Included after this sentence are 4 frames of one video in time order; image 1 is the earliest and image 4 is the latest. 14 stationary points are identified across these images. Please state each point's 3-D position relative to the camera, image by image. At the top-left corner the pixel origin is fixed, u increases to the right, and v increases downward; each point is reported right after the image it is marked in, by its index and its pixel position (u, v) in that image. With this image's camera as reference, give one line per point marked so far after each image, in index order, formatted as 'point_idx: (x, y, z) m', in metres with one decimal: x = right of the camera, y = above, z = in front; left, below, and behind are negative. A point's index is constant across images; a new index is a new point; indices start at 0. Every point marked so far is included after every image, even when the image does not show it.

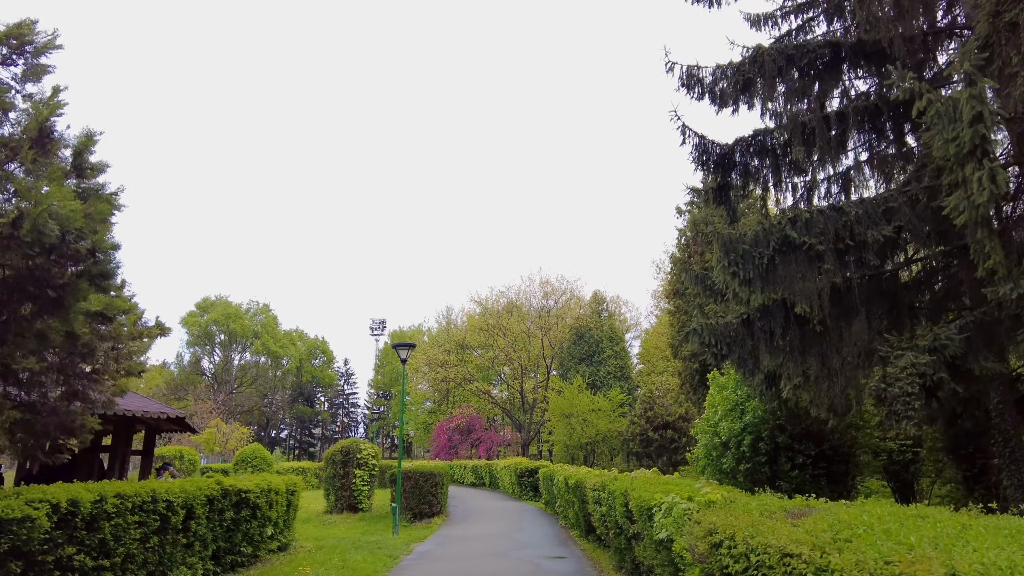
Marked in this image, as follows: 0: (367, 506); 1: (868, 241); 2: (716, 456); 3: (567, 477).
0: (-4.2, -6.3, +19.9) m
1: (+4.2, +0.6, +8.1) m
2: (+3.8, -3.2, +12.9) m
3: (+1.1, -3.8, +13.8) m
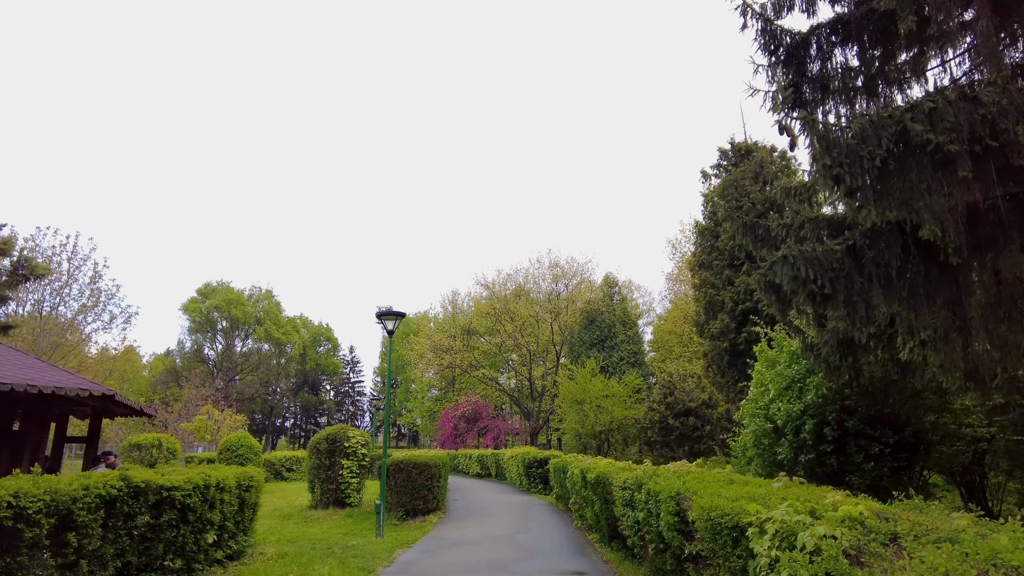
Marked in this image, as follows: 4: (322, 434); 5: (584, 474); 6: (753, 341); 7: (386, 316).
0: (-4.0, -5.5, +17.7) m
1: (+4.2, +1.2, +5.7) m
2: (+3.9, -2.4, +10.6) m
3: (+1.2, -3.1, +11.6) m
4: (-4.9, -3.8, +17.9) m
5: (+1.2, -3.2, +11.8) m
6: (+6.9, -1.5, +19.8) m
7: (-2.4, -0.5, +13.0) m
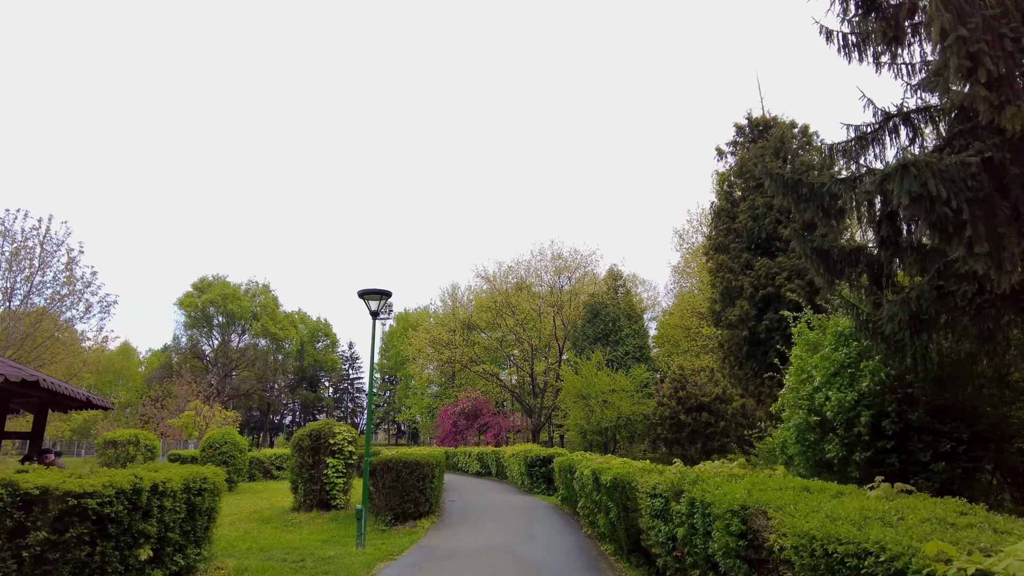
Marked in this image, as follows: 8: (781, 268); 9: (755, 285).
0: (-4.0, -5.0, +16.2) m
1: (+4.2, +1.6, +4.1) m
2: (+3.9, -2.0, +9.0) m
3: (+1.2, -2.7, +10.0) m
4: (-4.9, -3.4, +16.4) m
5: (+1.2, -2.8, +10.2) m
6: (+7.0, -1.1, +18.2) m
7: (-2.4, -0.1, +11.4) m
8: (+7.1, +0.6, +18.4) m
9: (+6.7, +0.1, +18.9) m
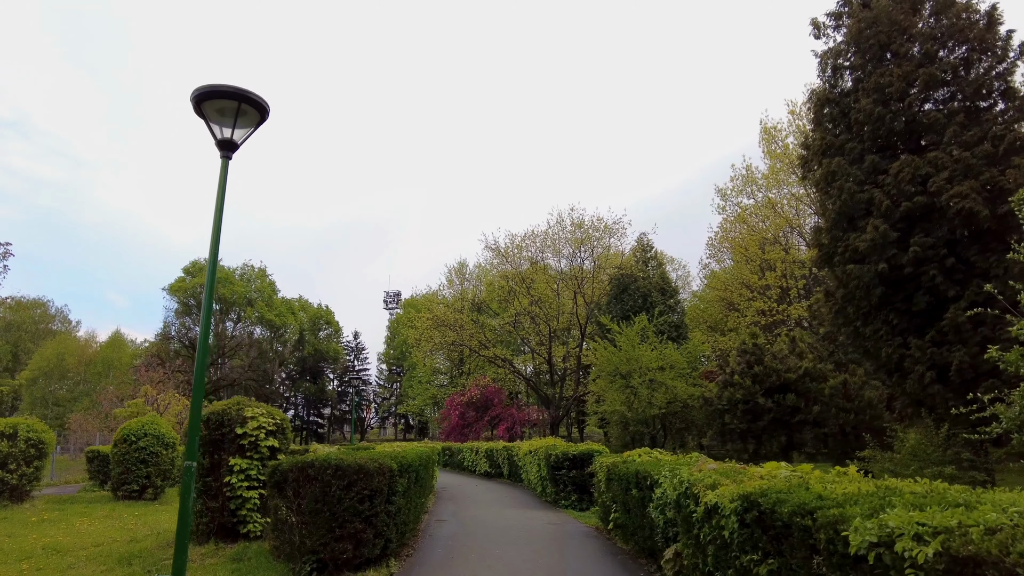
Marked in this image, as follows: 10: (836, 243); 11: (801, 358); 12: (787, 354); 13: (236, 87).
0: (-3.7, -3.5, +10.1) m
1: (+4.1, +3.1, -2.1) m
2: (+4.0, -0.5, +2.8) m
3: (+1.3, -1.2, +3.8) m
4: (-4.6, -1.9, +10.3) m
5: (+1.4, -1.3, +4.0) m
6: (+7.2, +0.5, +11.9) m
7: (-2.2, +1.4, +5.3) m
8: (+7.4, +2.1, +12.0) m
9: (+7.0, +1.7, +12.6) m
10: (+6.5, +0.9, +13.9) m
11: (+7.7, -1.8, +18.3) m
12: (+7.3, -1.7, +18.2) m
13: (-2.0, +1.5, +5.2) m
